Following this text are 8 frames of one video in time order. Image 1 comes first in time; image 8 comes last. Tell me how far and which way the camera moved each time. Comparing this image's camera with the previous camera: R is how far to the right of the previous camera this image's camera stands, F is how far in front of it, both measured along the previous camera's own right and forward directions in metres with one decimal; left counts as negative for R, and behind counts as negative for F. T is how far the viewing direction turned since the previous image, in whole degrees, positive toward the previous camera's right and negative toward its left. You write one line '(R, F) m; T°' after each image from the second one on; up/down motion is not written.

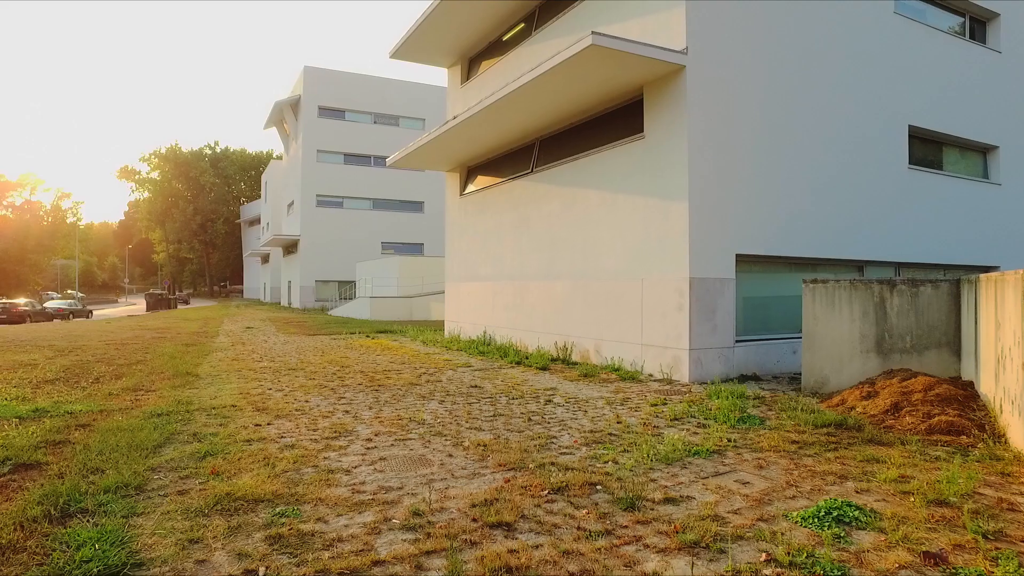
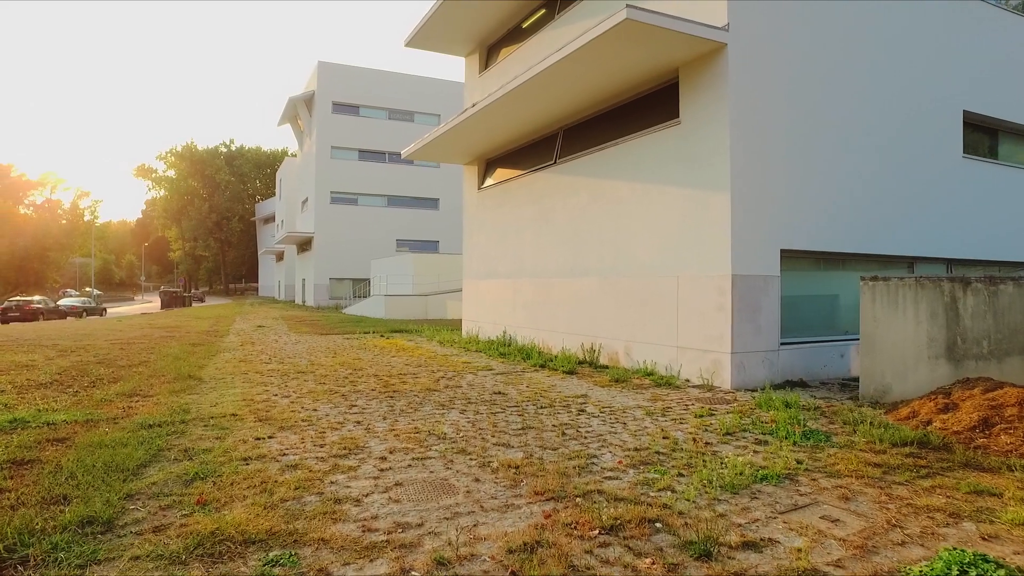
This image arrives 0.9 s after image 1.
(-0.1, +0.6) m; -1°
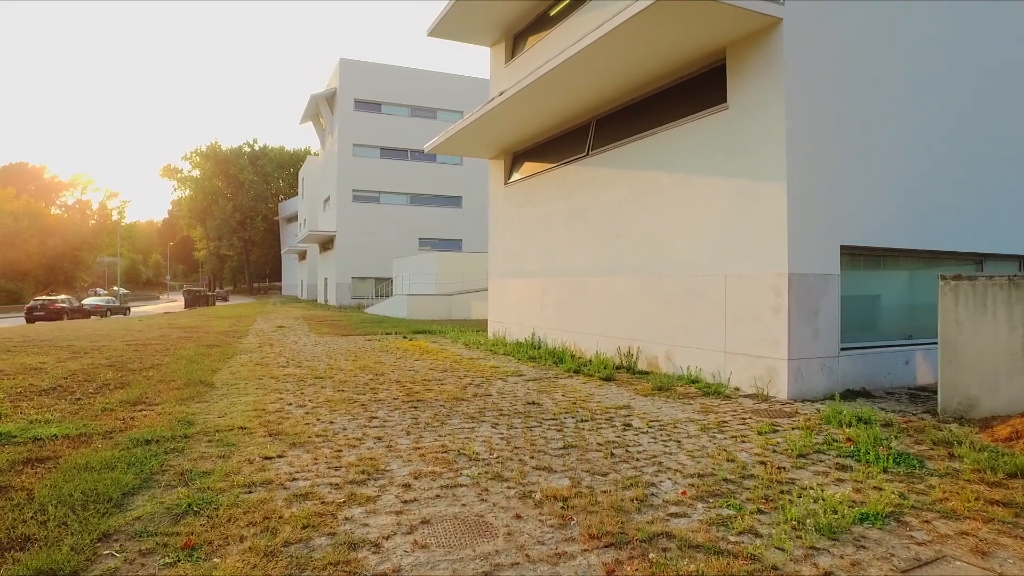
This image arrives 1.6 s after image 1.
(-0.1, +0.6) m; -2°
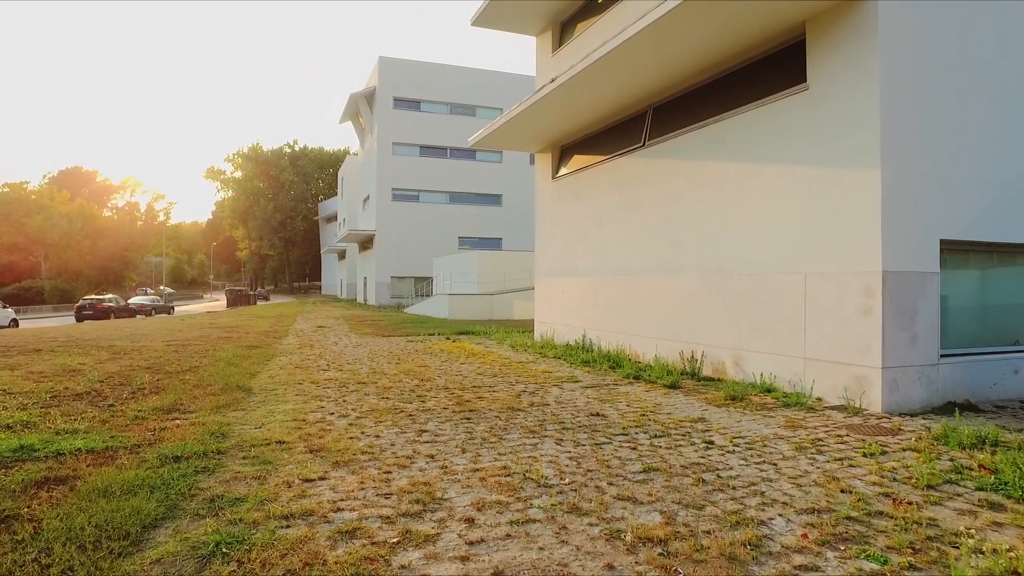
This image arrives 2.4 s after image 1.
(-0.2, +0.6) m; -3°
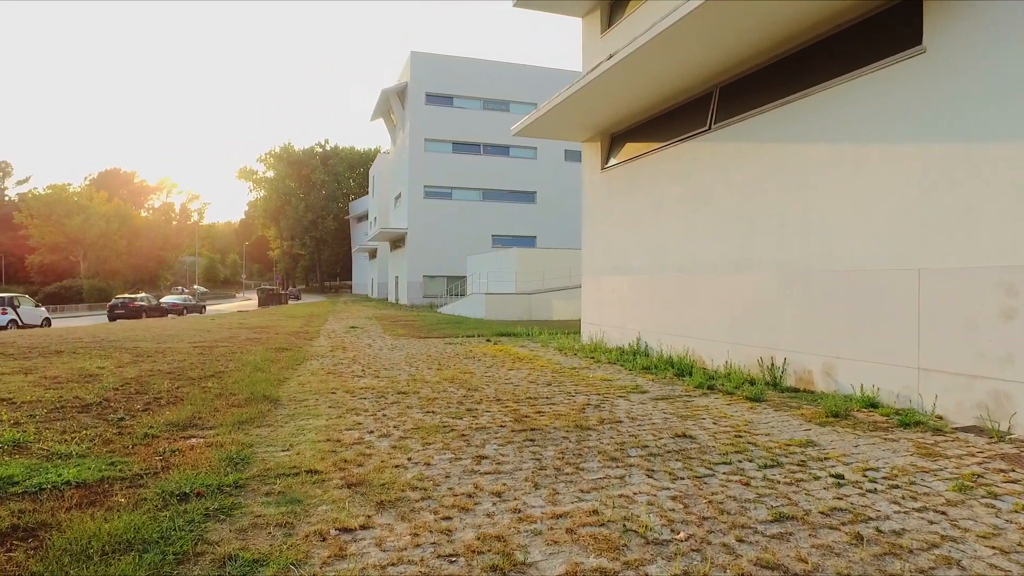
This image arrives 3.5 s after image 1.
(-0.3, +0.9) m; -2°
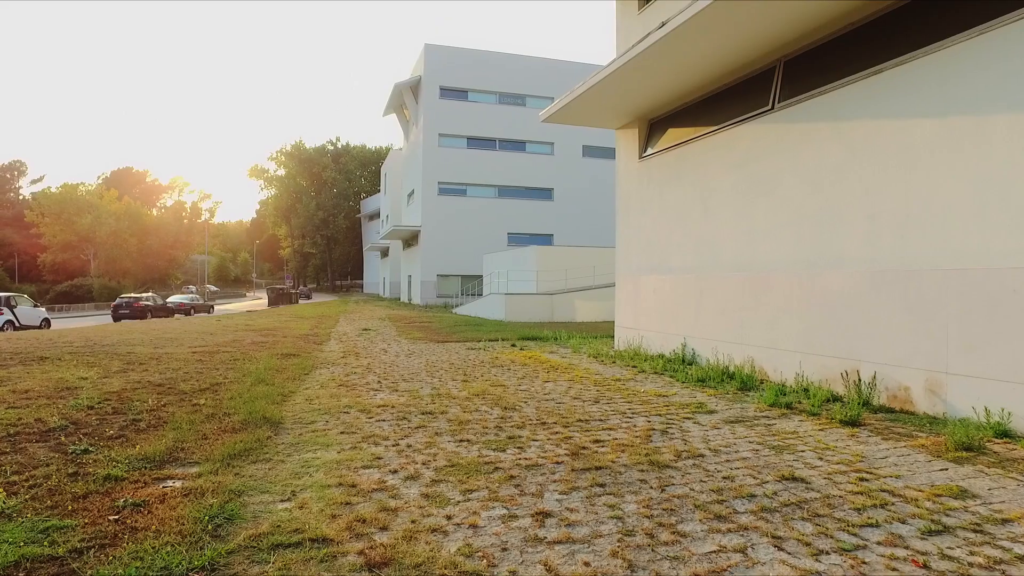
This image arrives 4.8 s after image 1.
(-0.3, +1.0) m; -1°
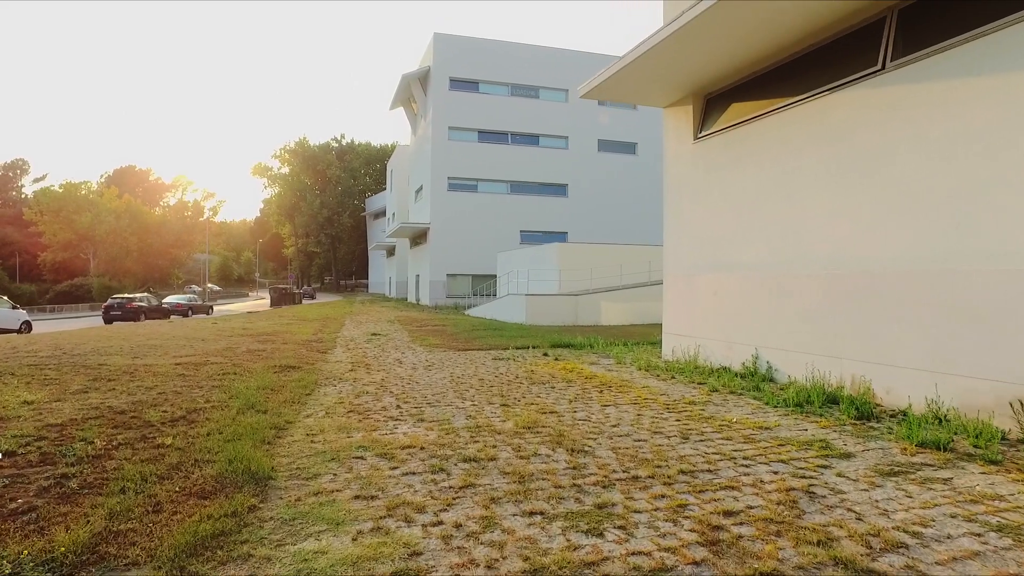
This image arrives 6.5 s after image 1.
(-0.4, +1.5) m; 0°
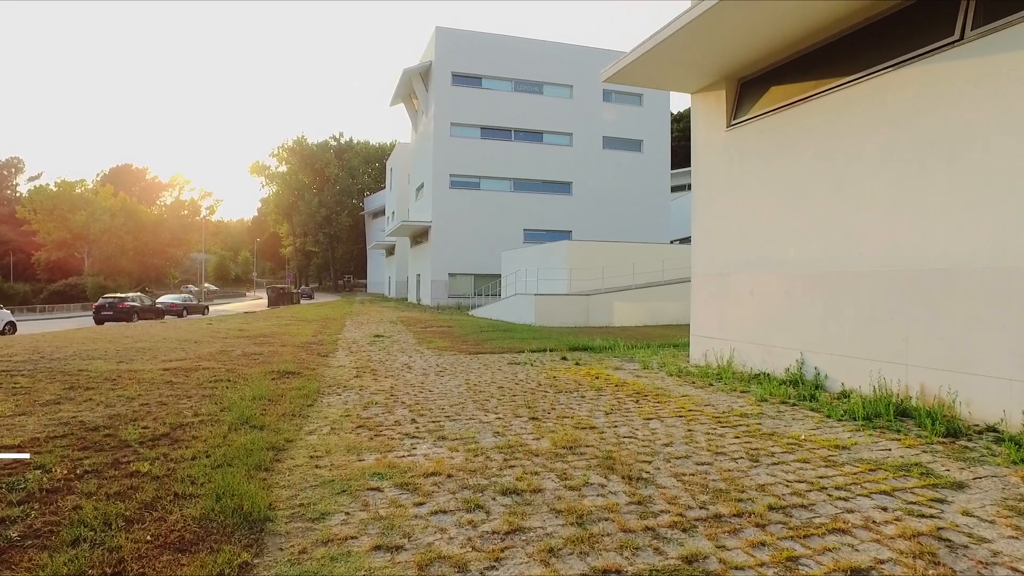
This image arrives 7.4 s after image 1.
(-0.3, +0.7) m; 0°
